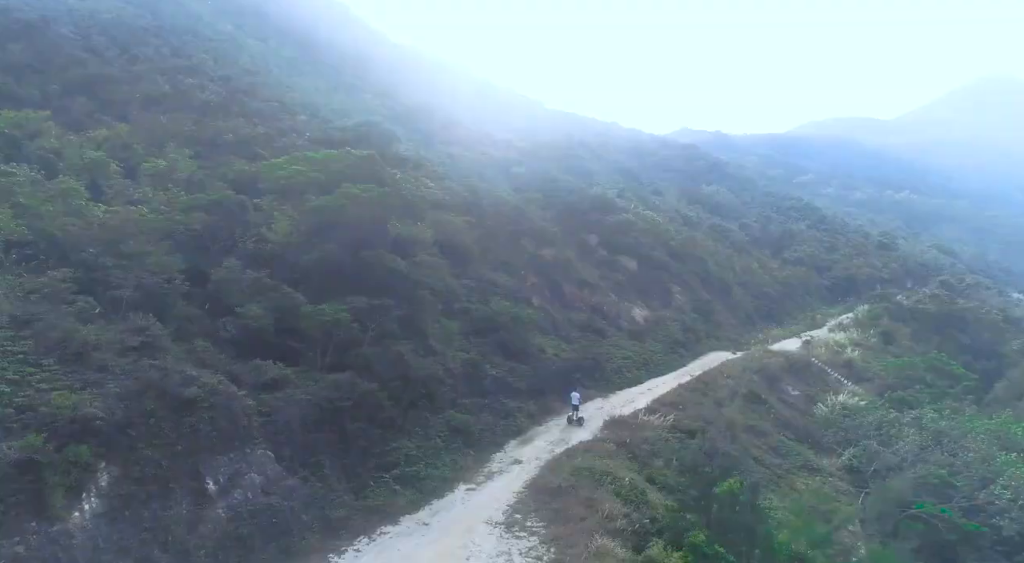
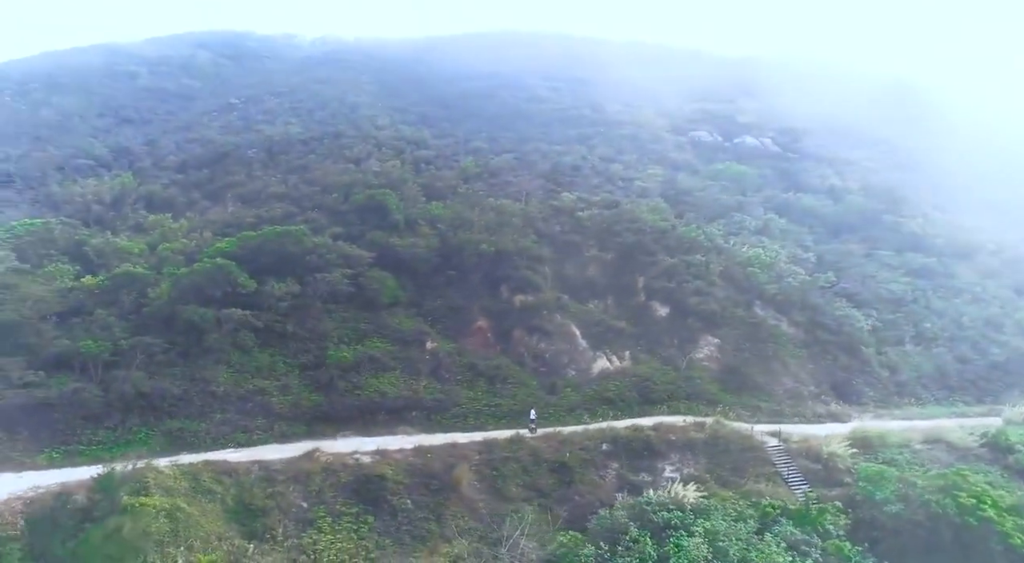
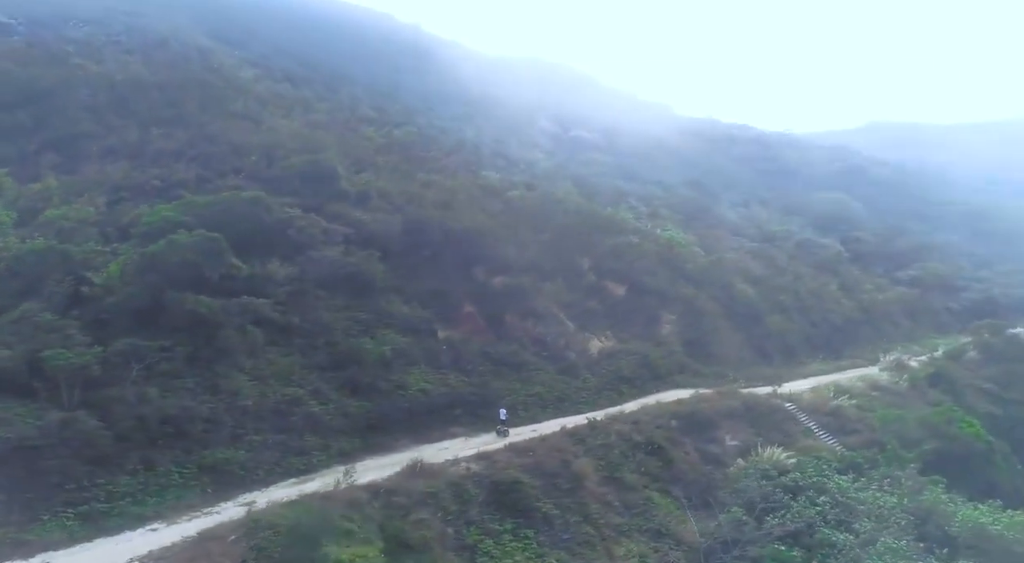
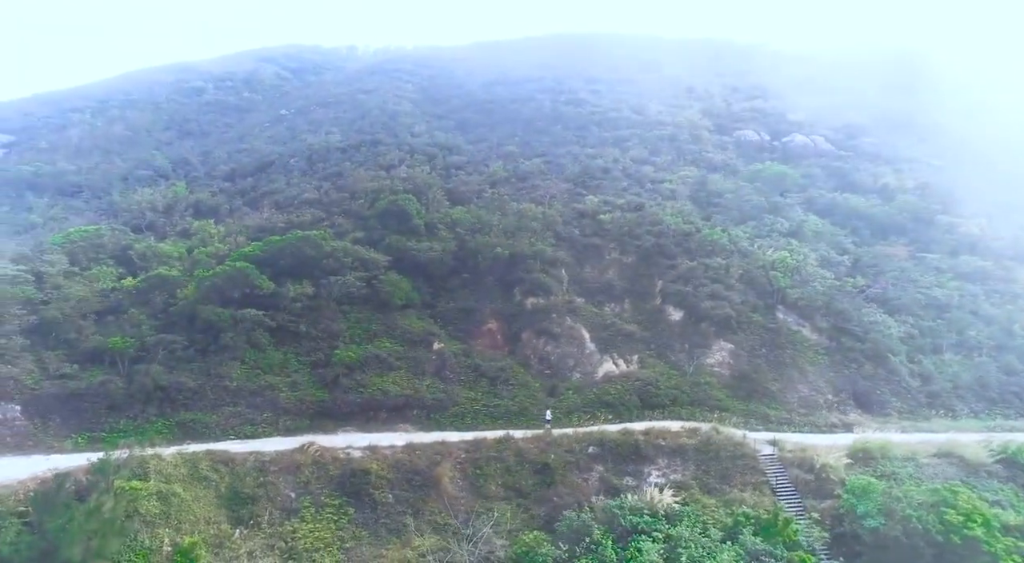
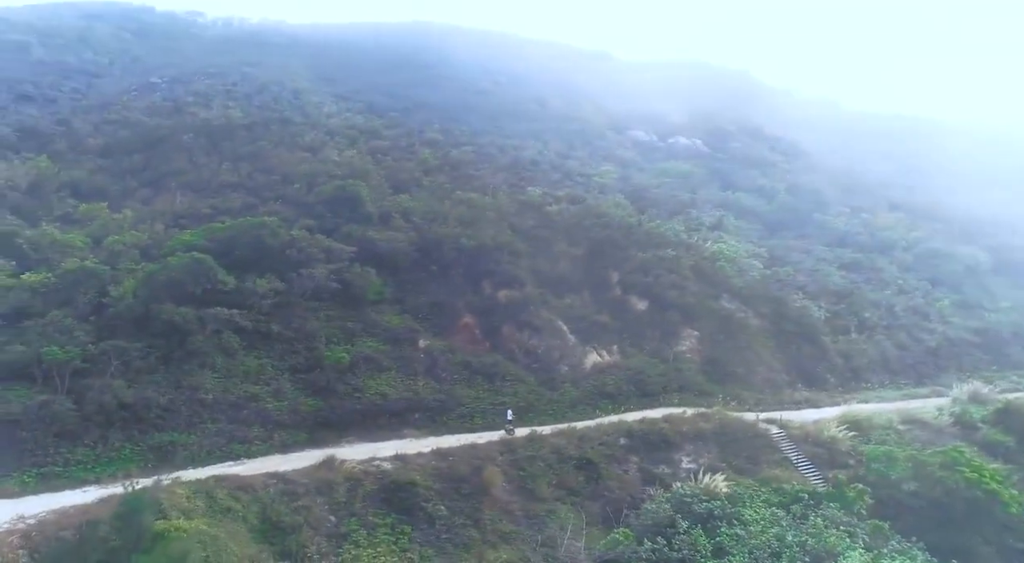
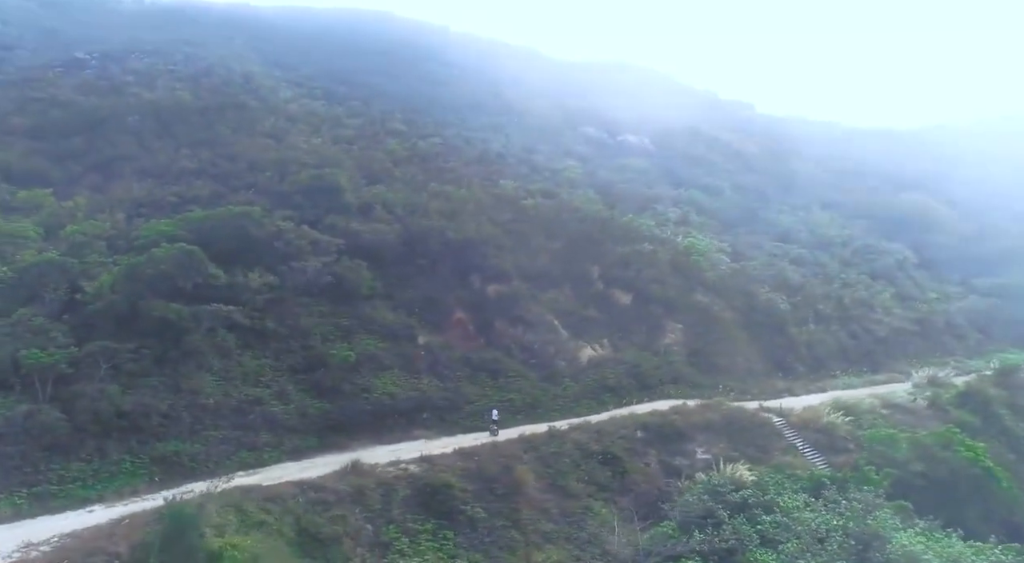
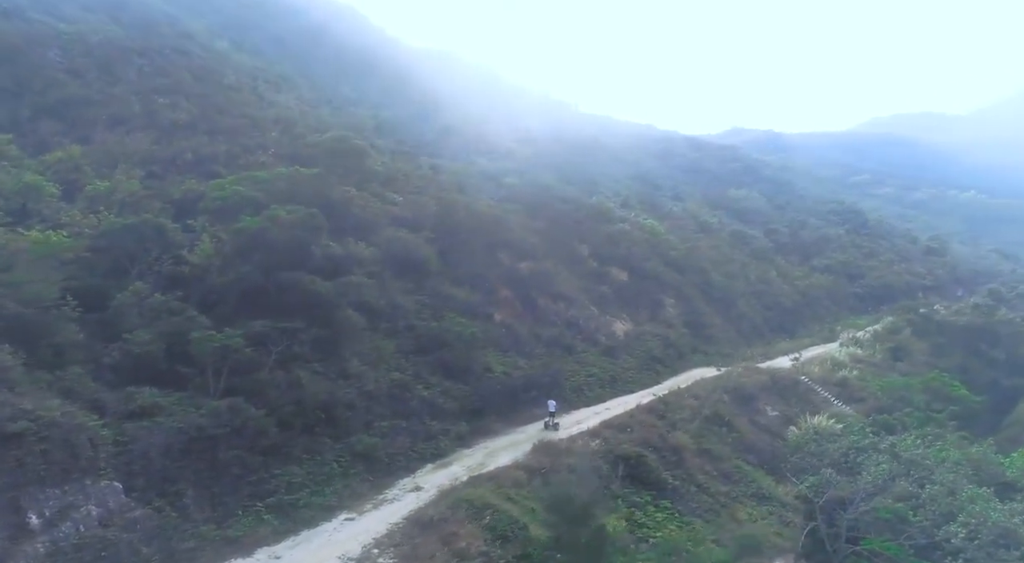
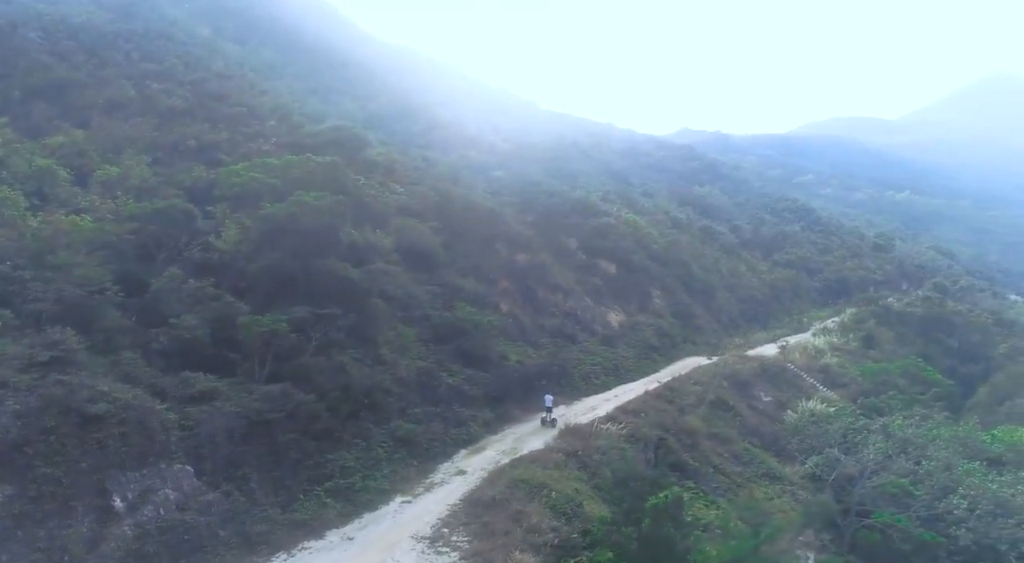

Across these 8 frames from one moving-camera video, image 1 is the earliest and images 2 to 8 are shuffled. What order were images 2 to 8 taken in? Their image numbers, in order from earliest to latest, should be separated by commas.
8, 7, 3, 6, 5, 2, 4
